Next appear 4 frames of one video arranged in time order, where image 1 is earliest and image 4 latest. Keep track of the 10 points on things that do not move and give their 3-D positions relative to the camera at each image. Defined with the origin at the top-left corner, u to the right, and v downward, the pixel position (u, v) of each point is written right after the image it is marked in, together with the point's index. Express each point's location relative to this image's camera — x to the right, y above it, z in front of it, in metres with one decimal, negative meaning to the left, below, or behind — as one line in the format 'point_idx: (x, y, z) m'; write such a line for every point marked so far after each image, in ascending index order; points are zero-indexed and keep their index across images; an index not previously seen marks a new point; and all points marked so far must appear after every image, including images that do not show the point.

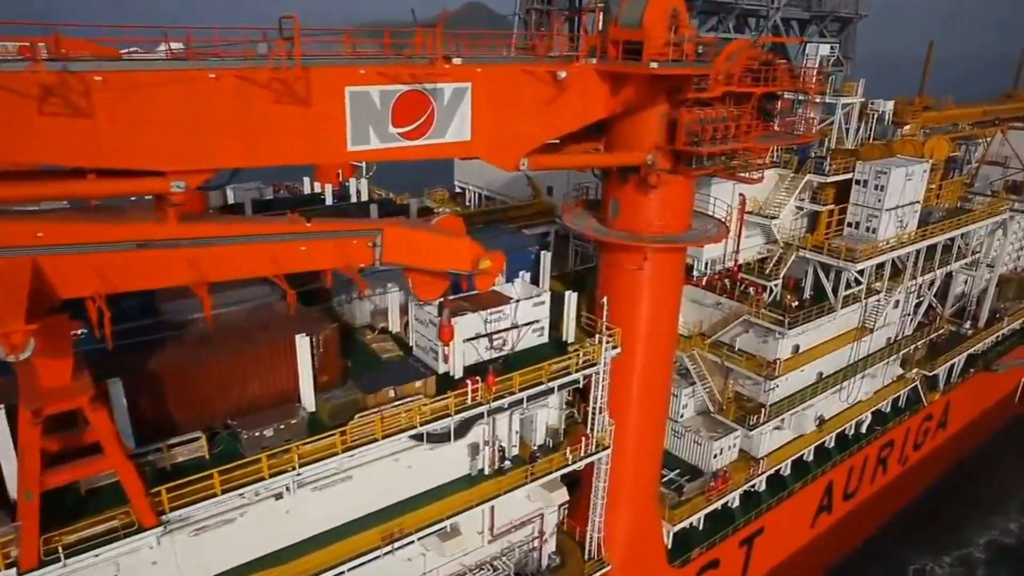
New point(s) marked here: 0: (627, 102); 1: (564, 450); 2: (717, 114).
0: (+2.3, +3.8, +14.6) m
1: (+1.2, -3.9, +17.4) m
2: (+4.5, +3.8, +15.7) m
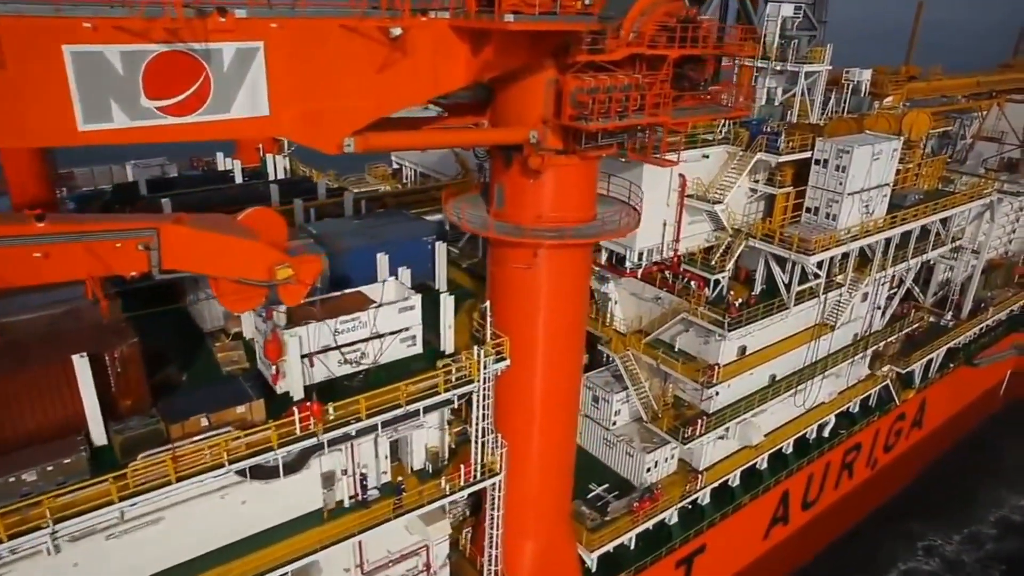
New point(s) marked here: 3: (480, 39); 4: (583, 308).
0: (-0.3, +3.7, +11.9) m
1: (-1.5, -4.0, +14.9) m
2: (+1.9, +3.7, +12.9) m
3: (-0.5, +4.0, +11.5) m
4: (+1.5, -0.4, +15.6) m
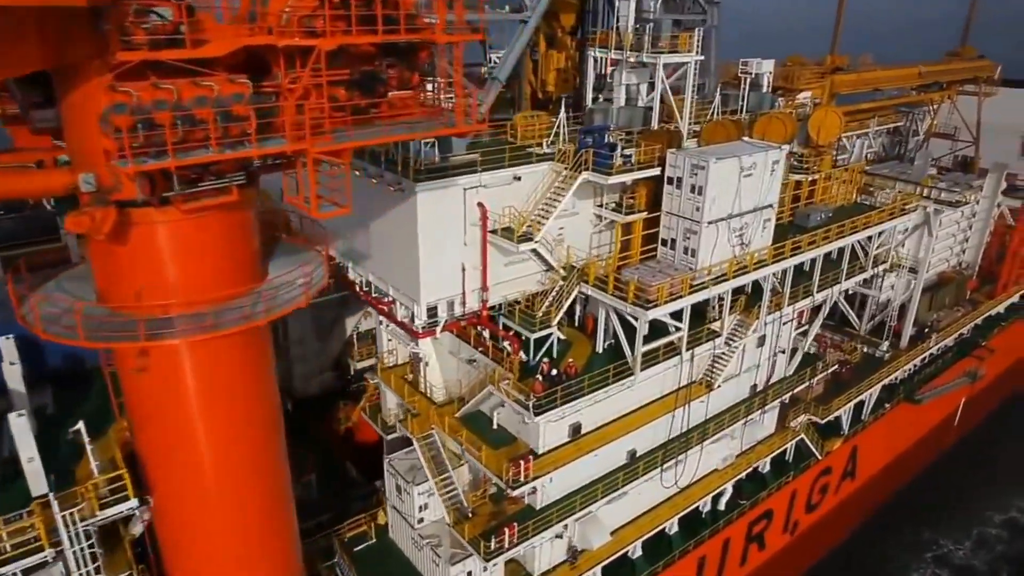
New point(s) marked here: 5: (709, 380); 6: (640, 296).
0: (-5.6, +2.2, +7.1) m
1: (-6.7, -5.5, +10.2) m
2: (-3.5, +2.2, +8.2) m
3: (-5.9, +2.5, +6.8) m
4: (-3.7, -1.9, +10.9) m
5: (+5.0, -2.3, +18.3) m
6: (+2.8, -0.1, +15.2) m
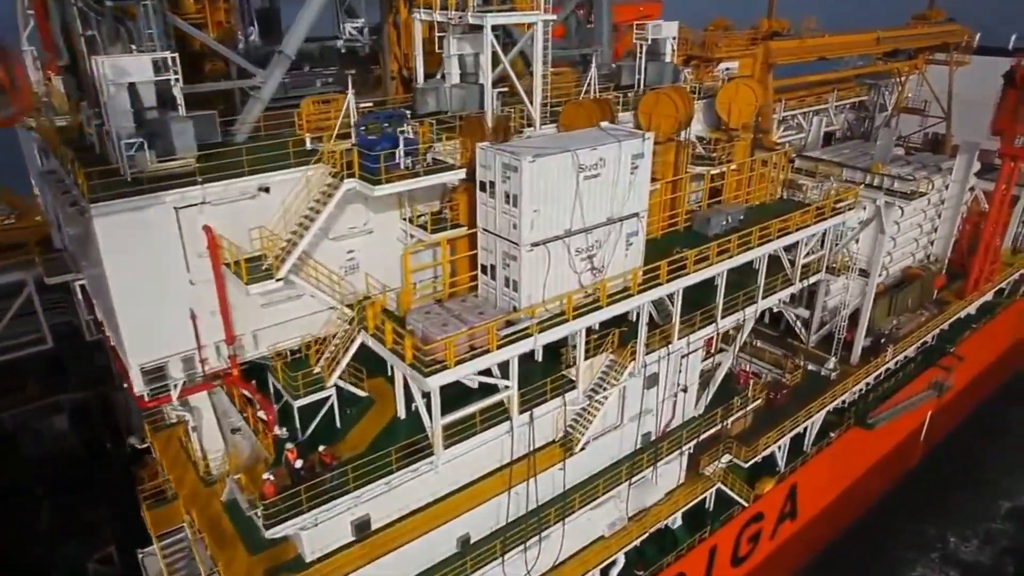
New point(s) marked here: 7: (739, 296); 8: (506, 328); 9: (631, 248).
0: (-9.6, +1.0, +2.8) m
1: (-10.5, -6.6, +6.1) m
2: (-7.4, +1.2, +3.9) m
3: (-9.8, +1.3, +2.4) m
4: (-7.6, -2.9, +6.7) m
5: (+1.1, -3.0, +14.2) m
6: (-1.2, -0.9, +11.0) m
7: (+5.6, -0.1, +17.5) m
8: (0.0, -0.6, +11.6) m
9: (+2.2, +0.8, +13.3) m
